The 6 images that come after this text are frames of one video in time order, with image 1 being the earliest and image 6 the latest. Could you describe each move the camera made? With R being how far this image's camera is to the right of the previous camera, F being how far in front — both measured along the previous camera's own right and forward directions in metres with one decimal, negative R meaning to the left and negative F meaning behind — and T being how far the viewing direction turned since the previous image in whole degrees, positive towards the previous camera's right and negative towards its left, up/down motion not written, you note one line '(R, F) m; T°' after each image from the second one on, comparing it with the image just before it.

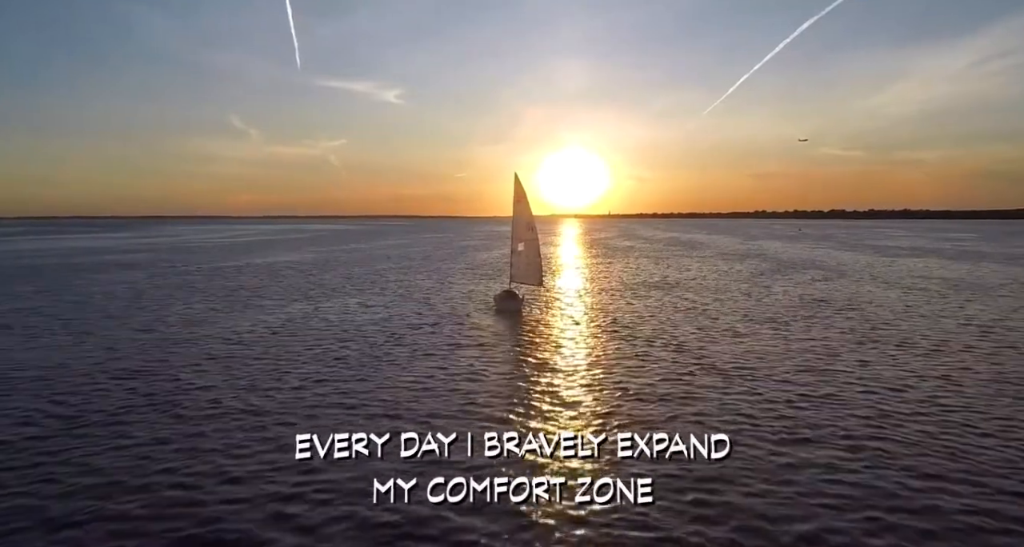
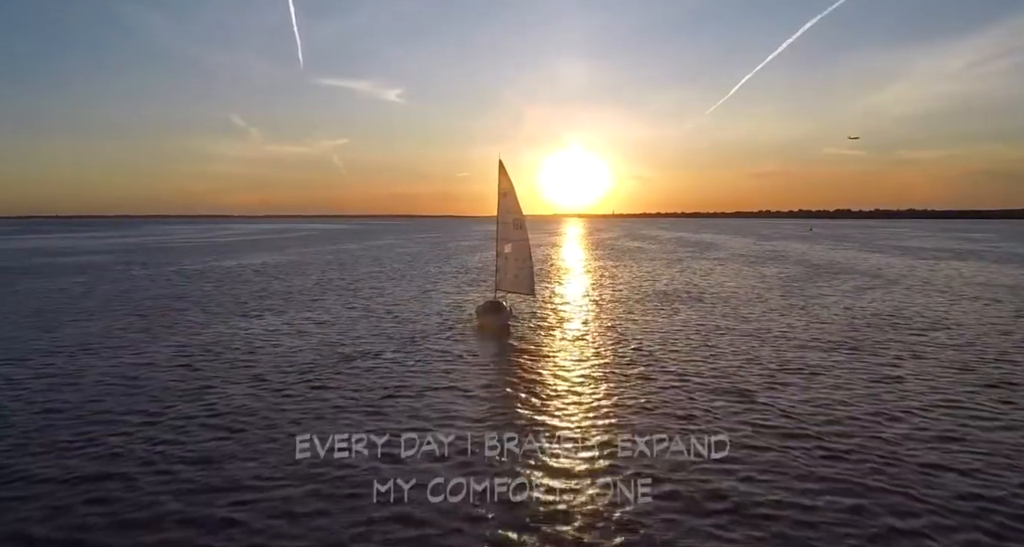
(+1.0, +7.8) m; 0°
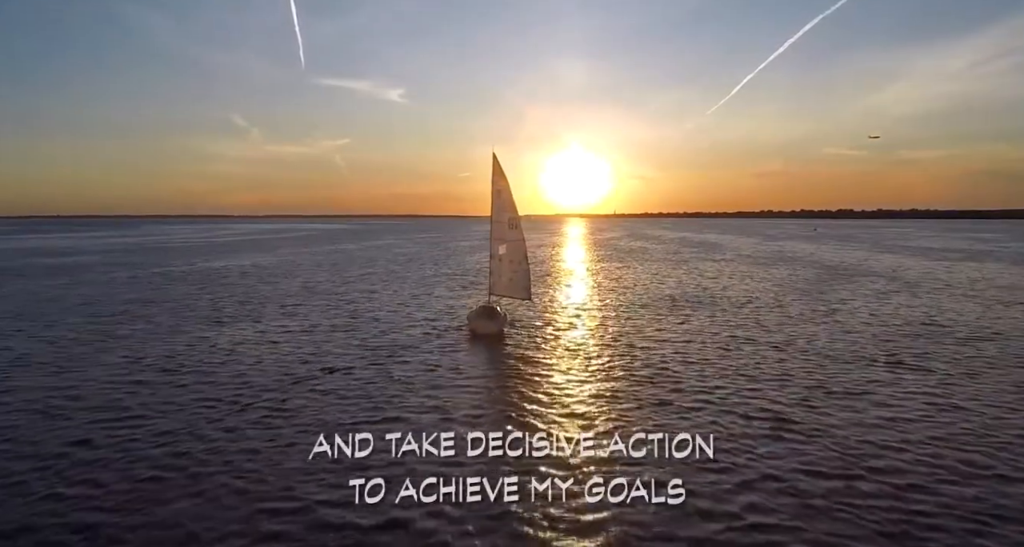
(+0.3, +2.7) m; 0°
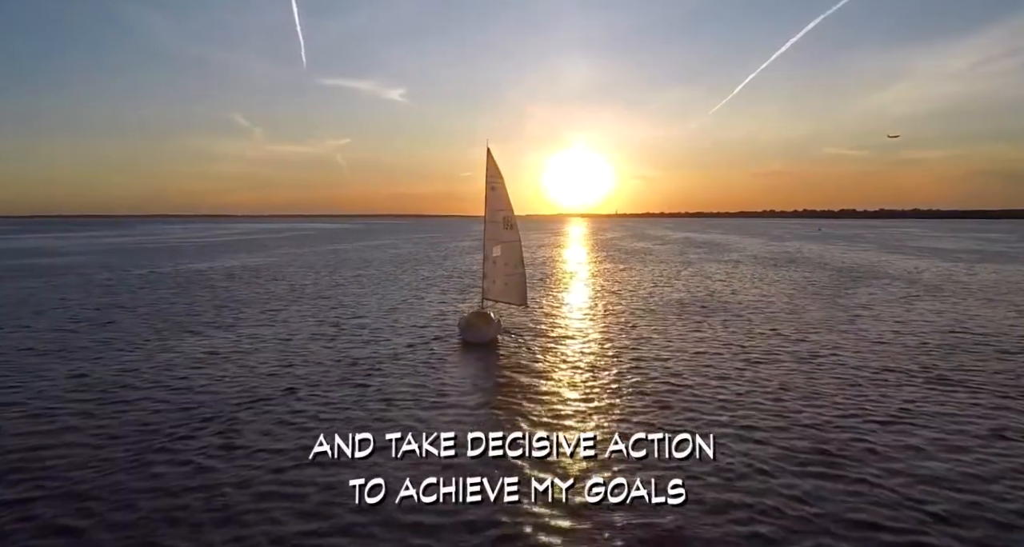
(+0.3, +2.5) m; 0°
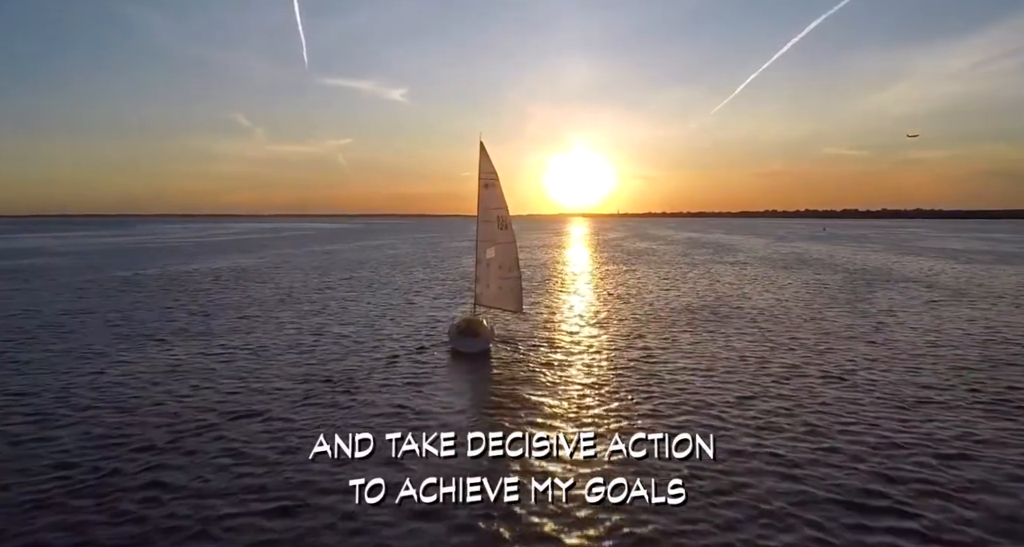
(+0.3, +2.4) m; 0°
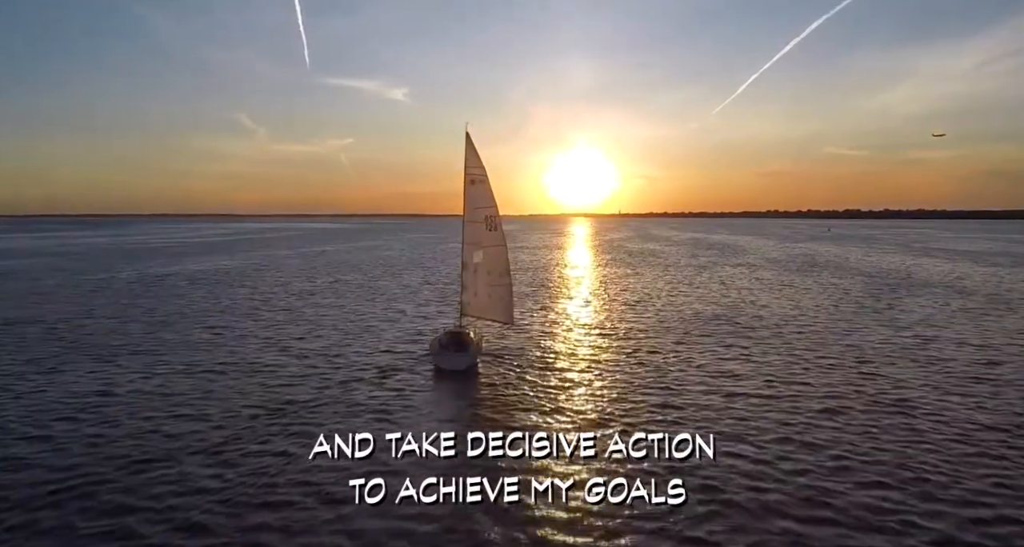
(+0.5, +3.2) m; 0°
